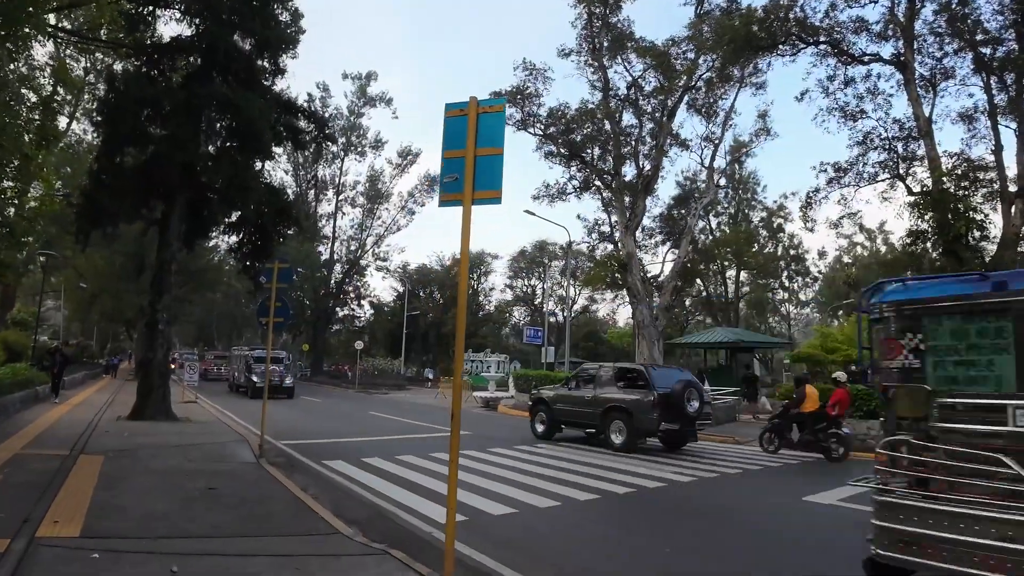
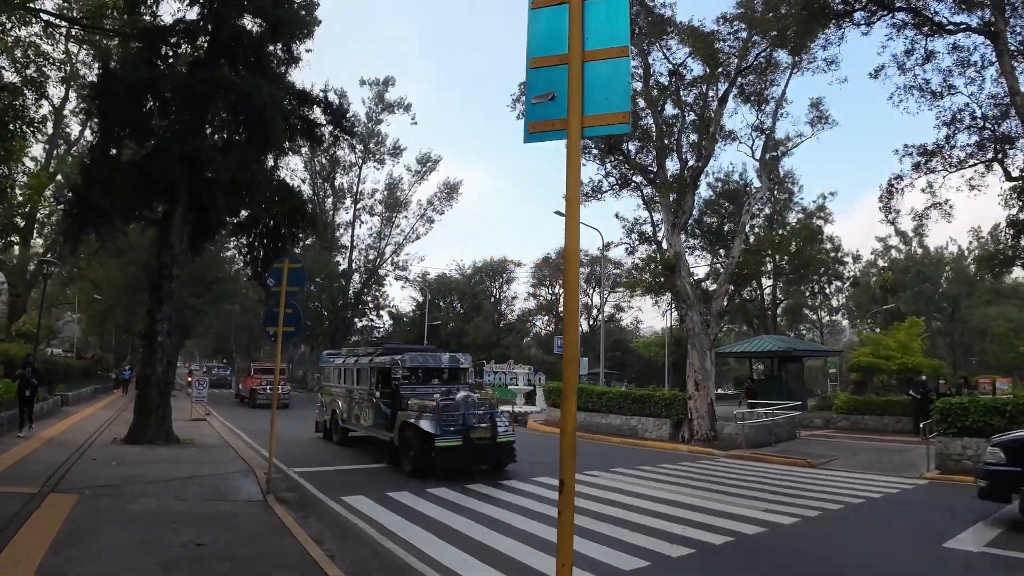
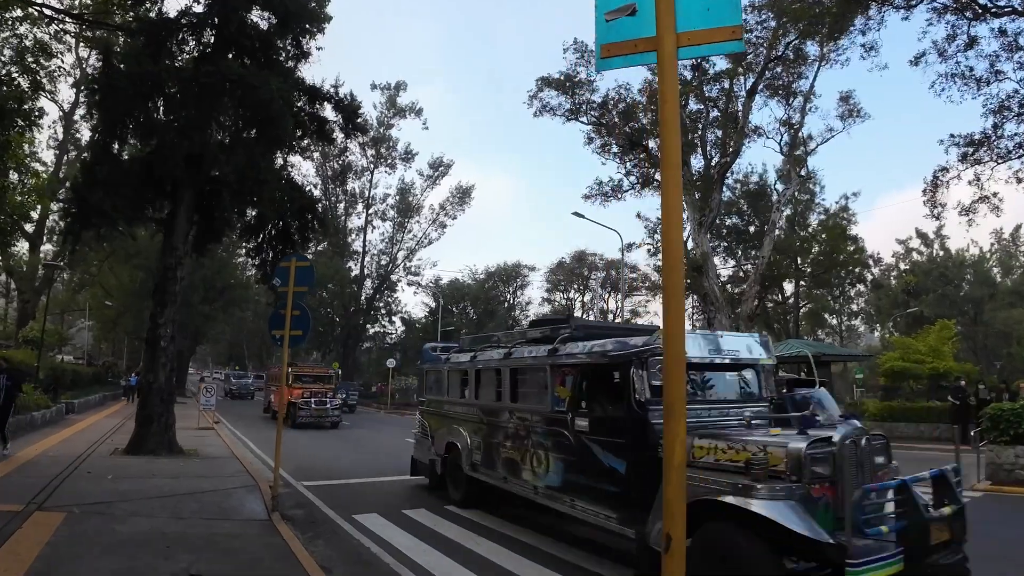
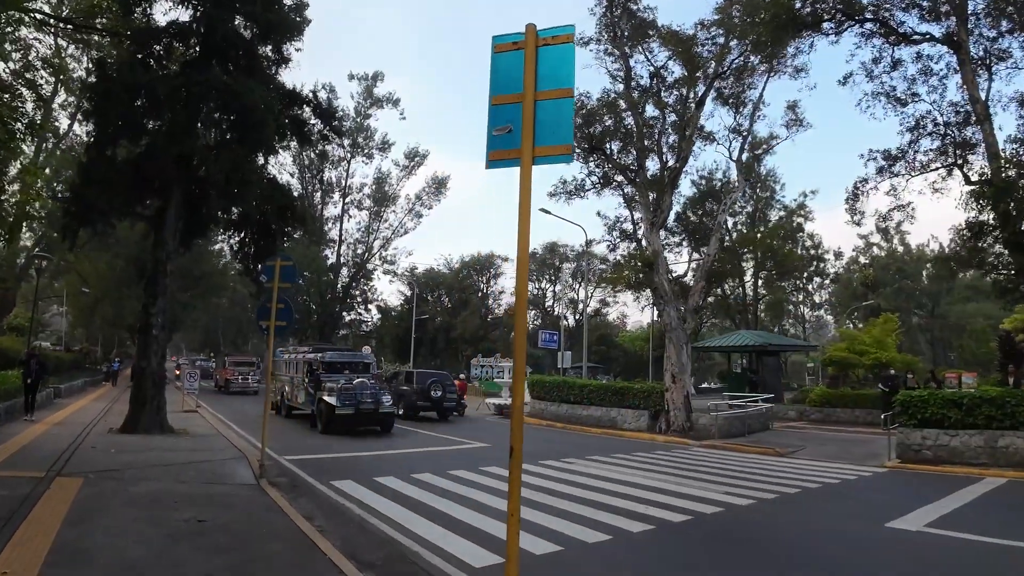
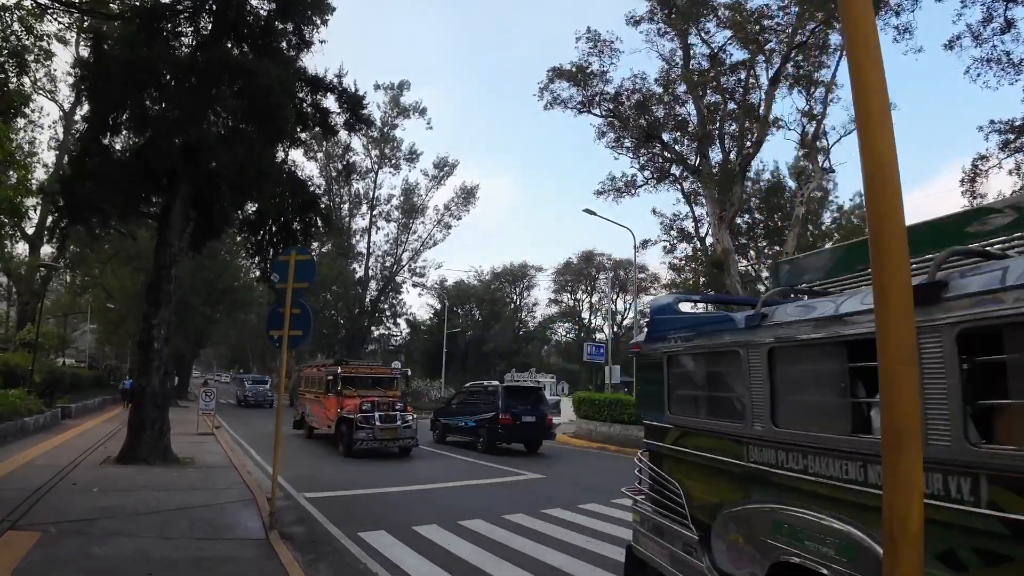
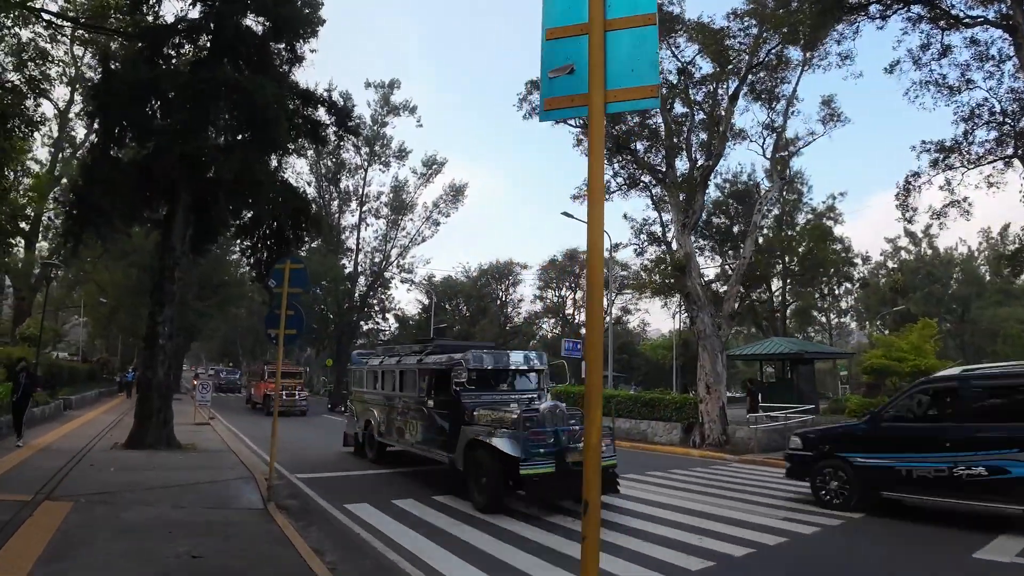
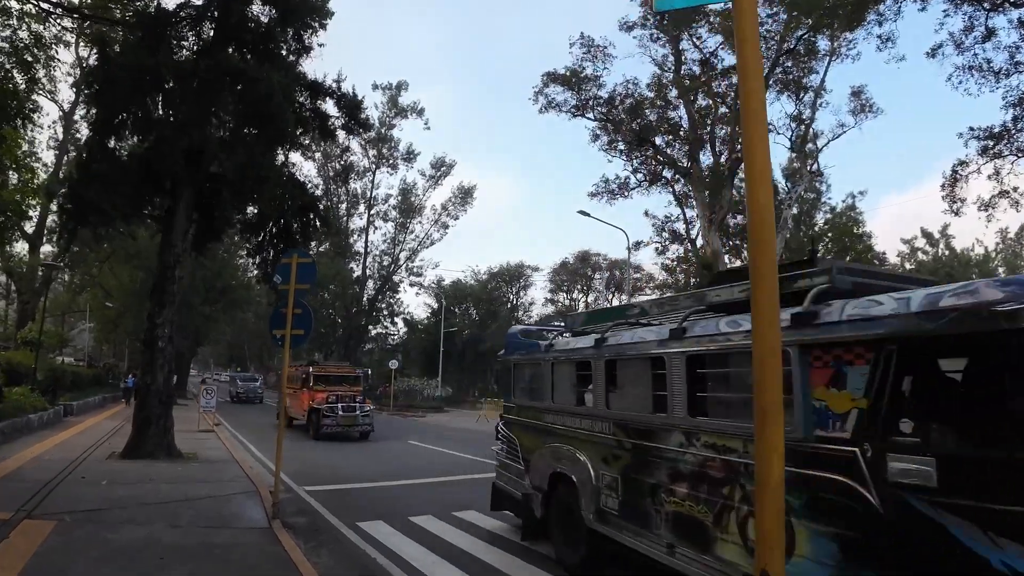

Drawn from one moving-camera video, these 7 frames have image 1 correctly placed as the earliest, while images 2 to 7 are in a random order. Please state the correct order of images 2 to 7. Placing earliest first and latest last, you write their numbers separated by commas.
4, 2, 6, 3, 7, 5
